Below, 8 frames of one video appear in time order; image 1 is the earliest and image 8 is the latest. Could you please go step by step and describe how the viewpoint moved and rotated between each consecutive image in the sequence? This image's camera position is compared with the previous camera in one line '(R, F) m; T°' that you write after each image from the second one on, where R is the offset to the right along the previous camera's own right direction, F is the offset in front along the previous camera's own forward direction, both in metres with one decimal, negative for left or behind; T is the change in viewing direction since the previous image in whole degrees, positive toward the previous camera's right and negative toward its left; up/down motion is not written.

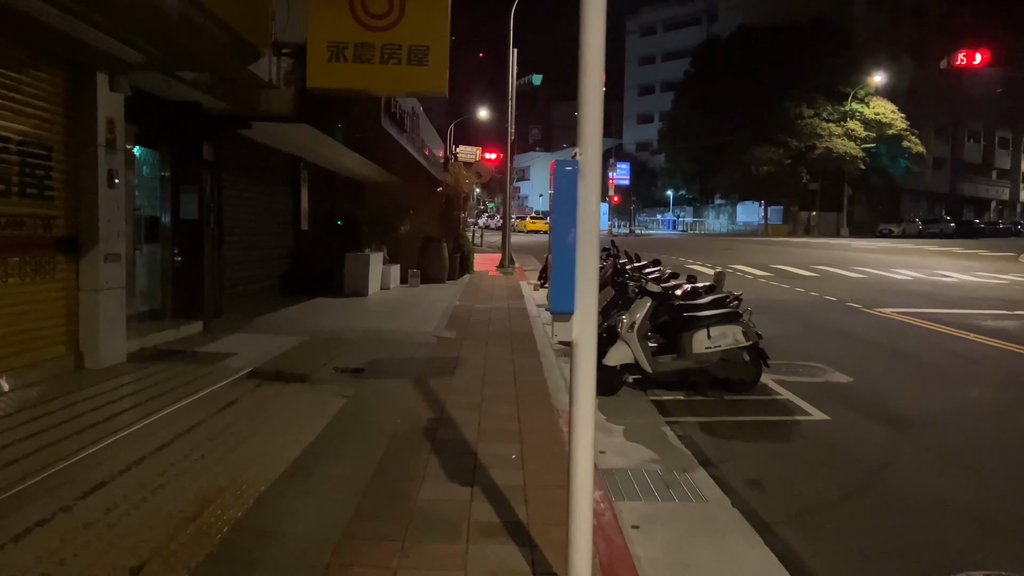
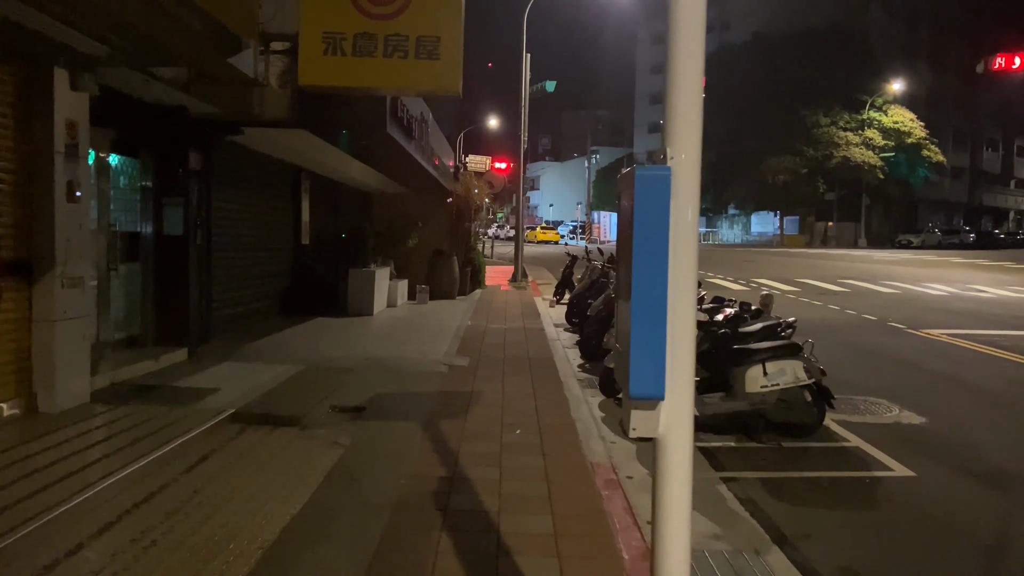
(-0.1, +1.0) m; -1°
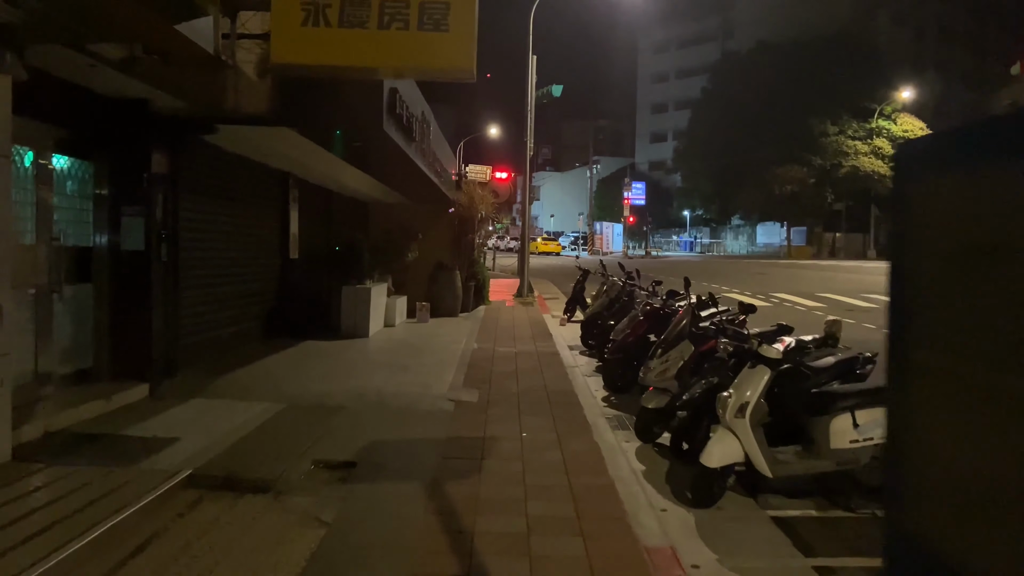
(-0.2, +1.2) m; 0°
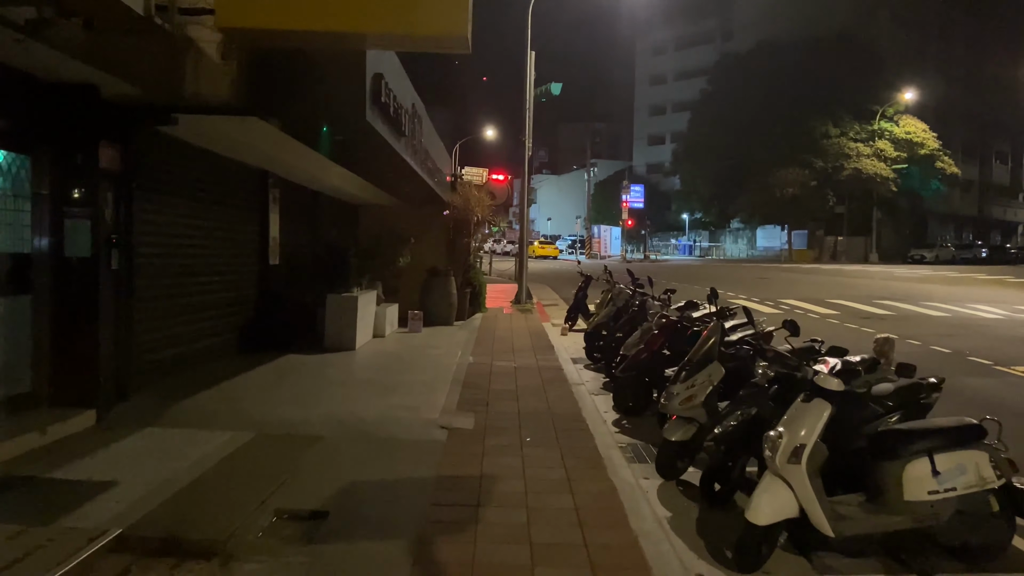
(0.0, +0.9) m; 0°
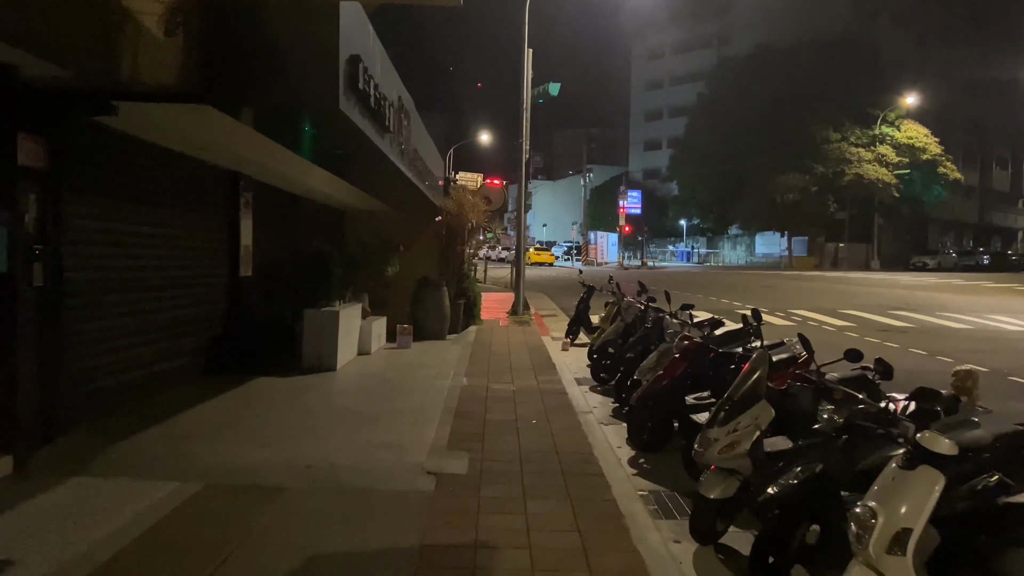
(0.0, +1.0) m; 0°
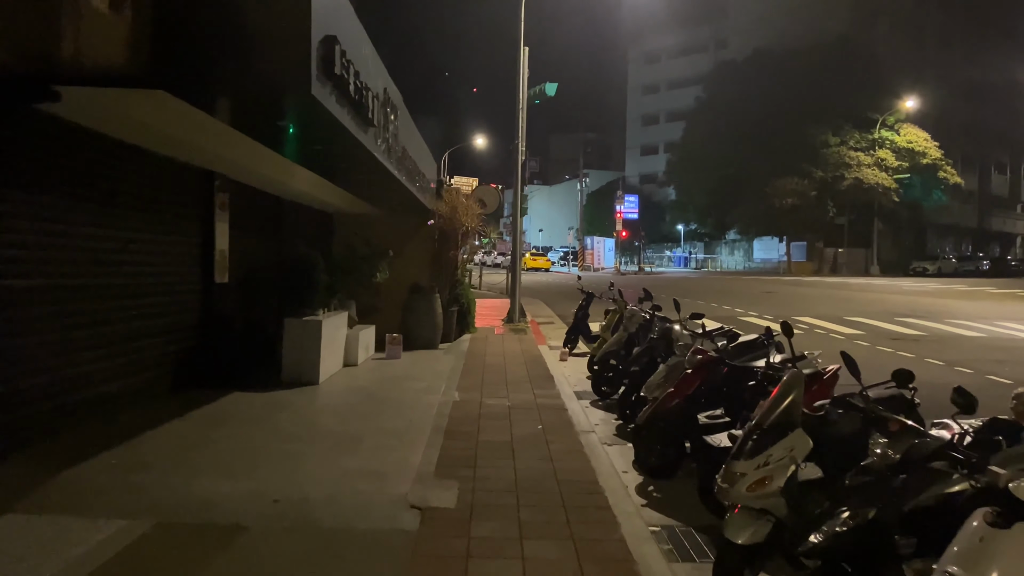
(0.0, +0.6) m; 0°
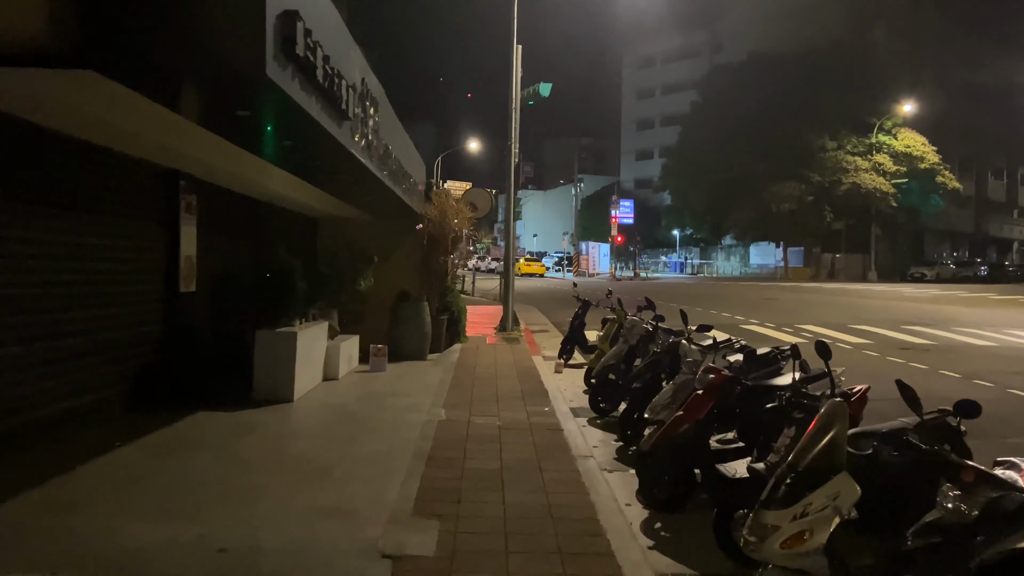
(0.0, +0.7) m; 0°
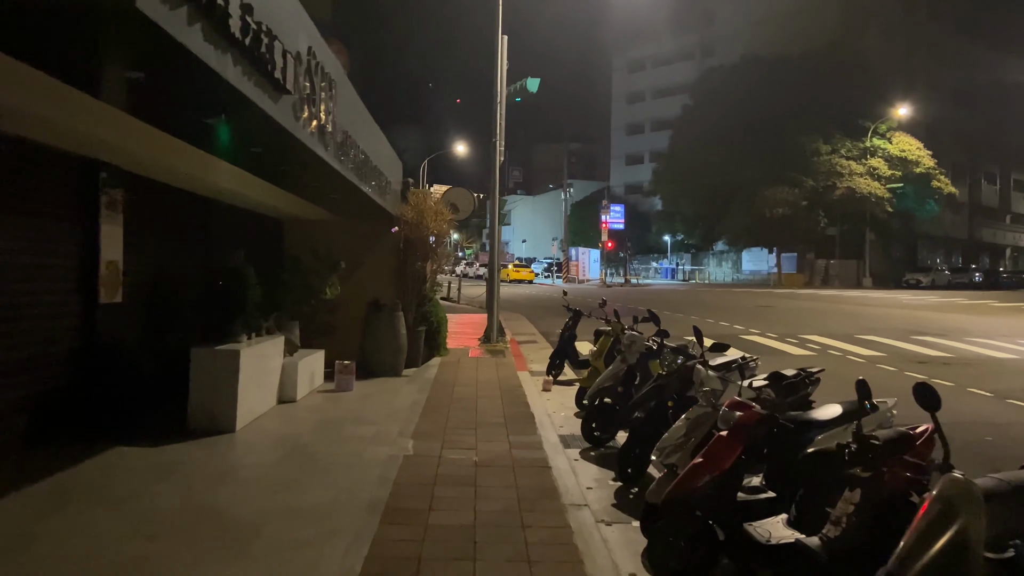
(+0.1, +1.2) m; +1°
